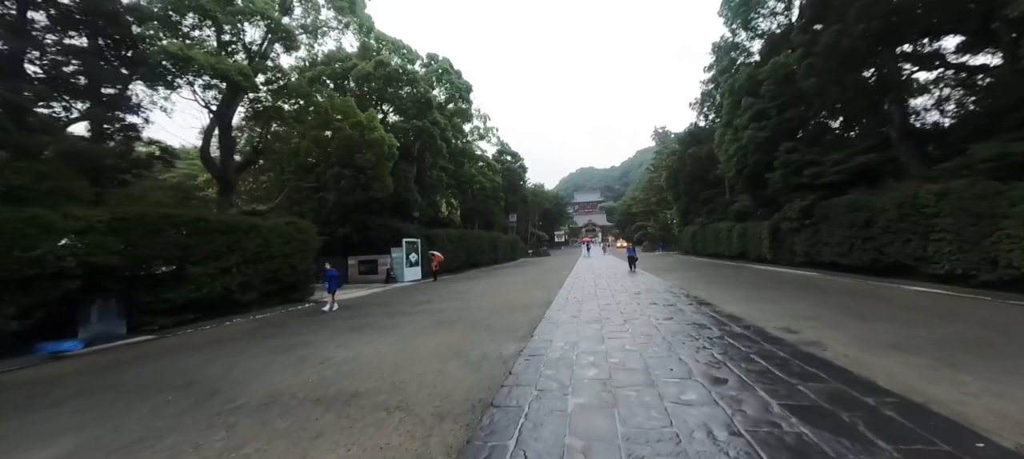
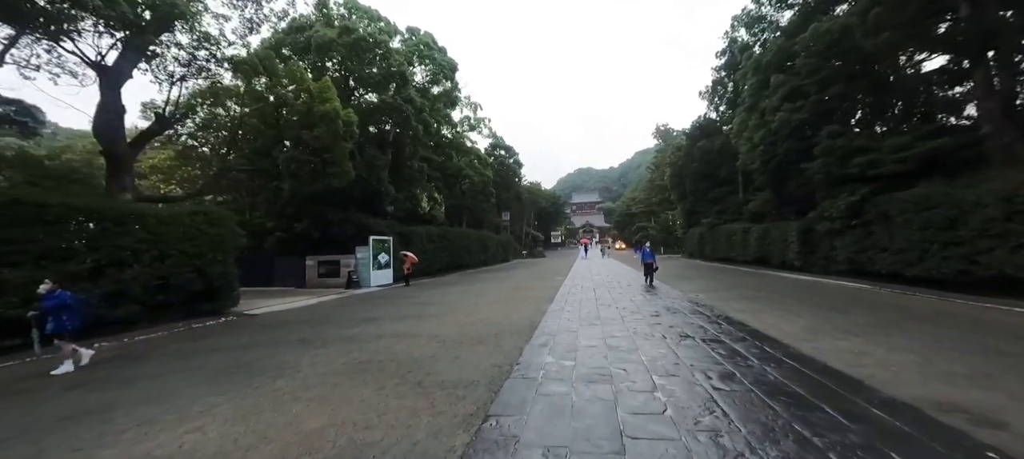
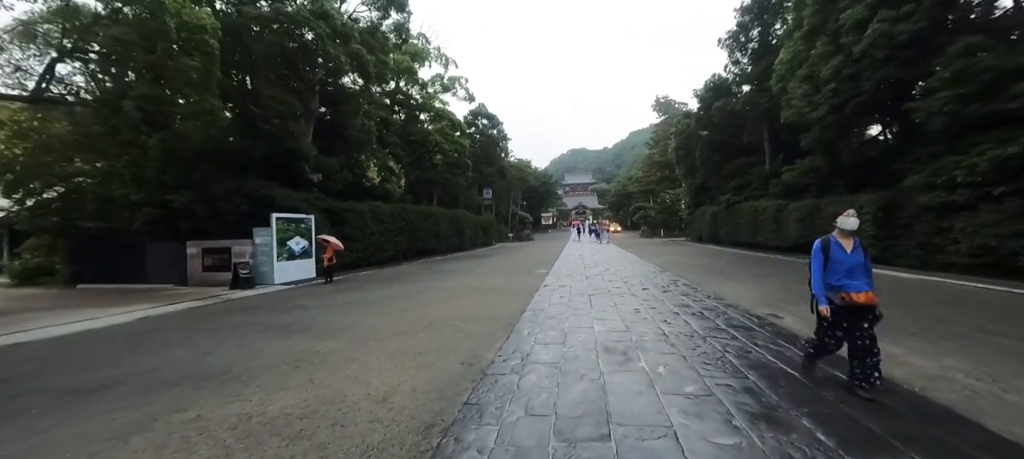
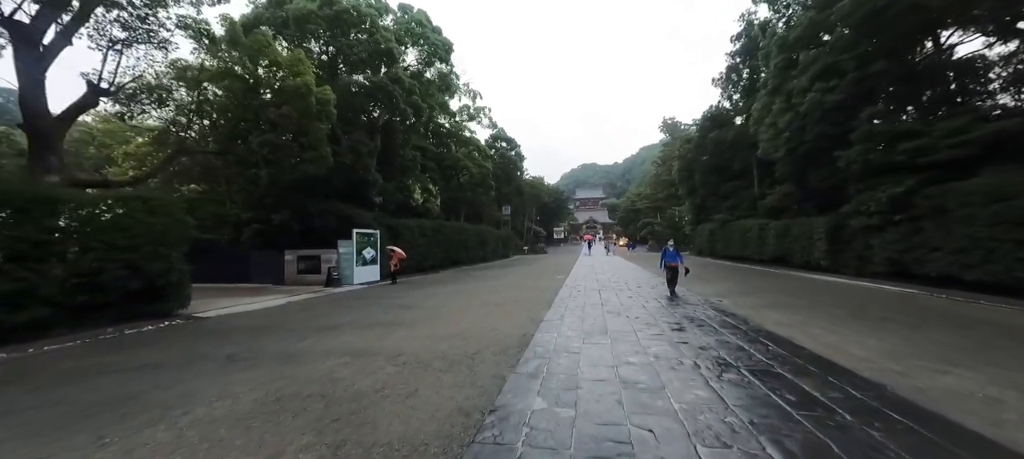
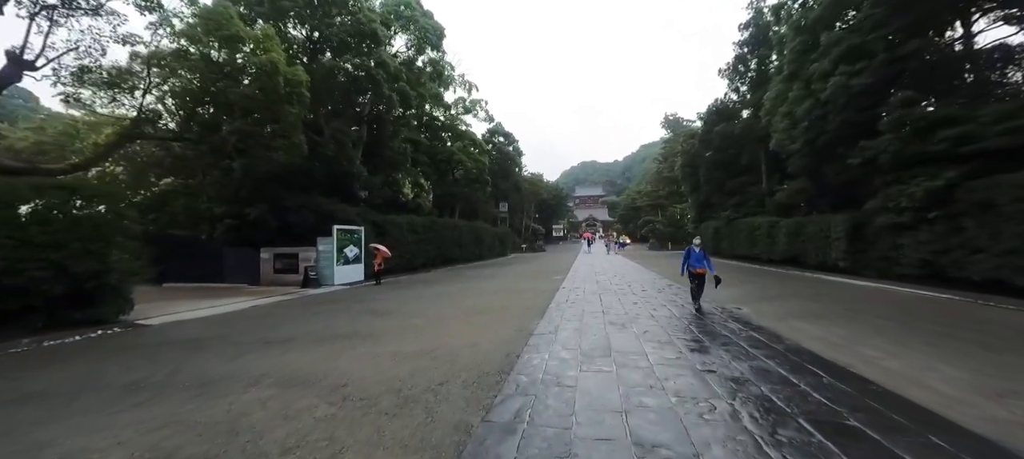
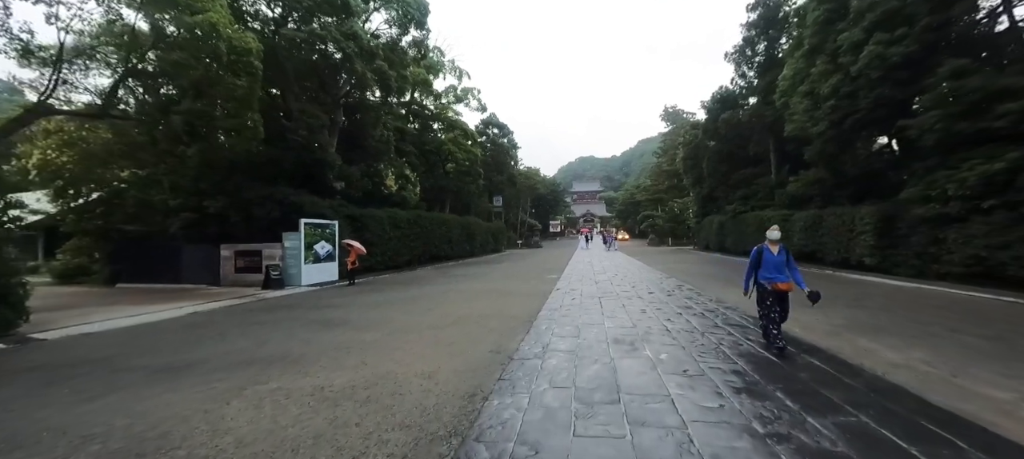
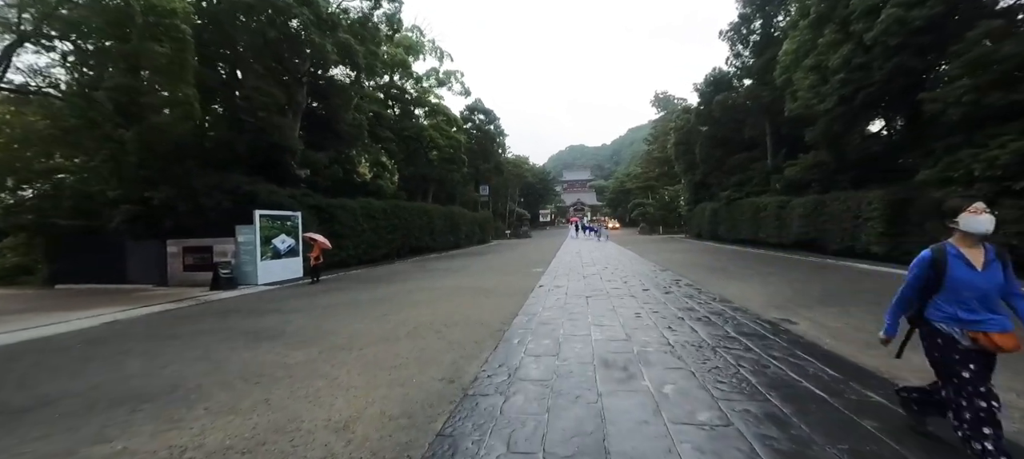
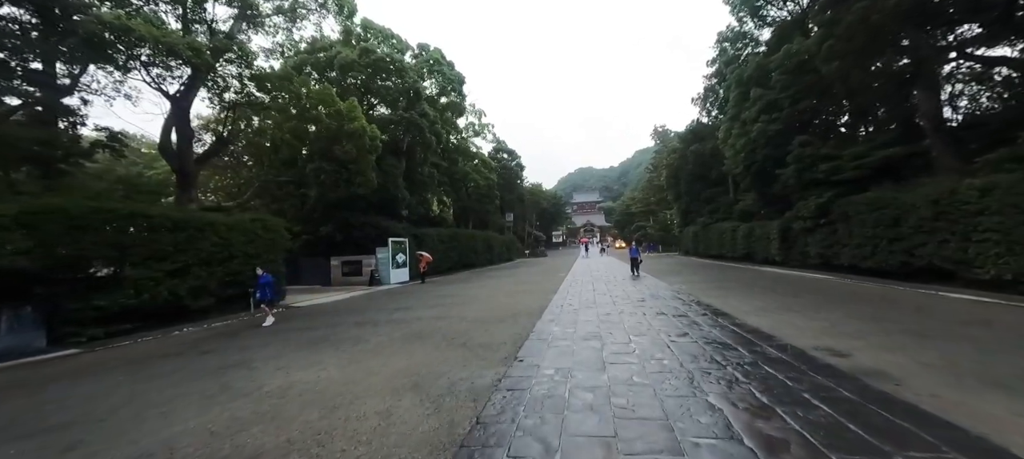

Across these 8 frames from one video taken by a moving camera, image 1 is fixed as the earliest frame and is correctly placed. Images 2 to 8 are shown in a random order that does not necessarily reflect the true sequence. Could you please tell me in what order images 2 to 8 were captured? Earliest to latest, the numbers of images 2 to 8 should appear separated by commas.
8, 2, 4, 5, 6, 3, 7
